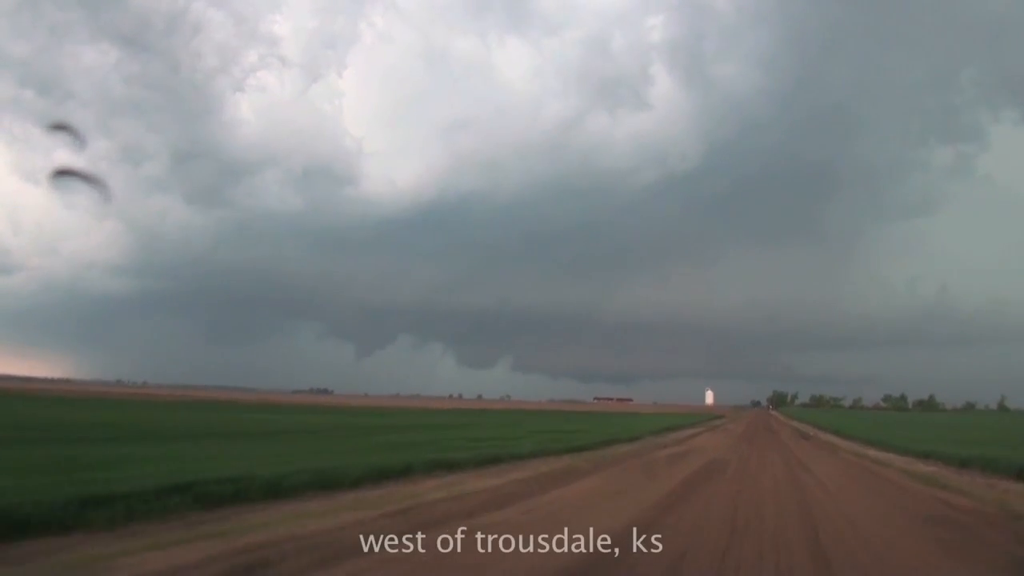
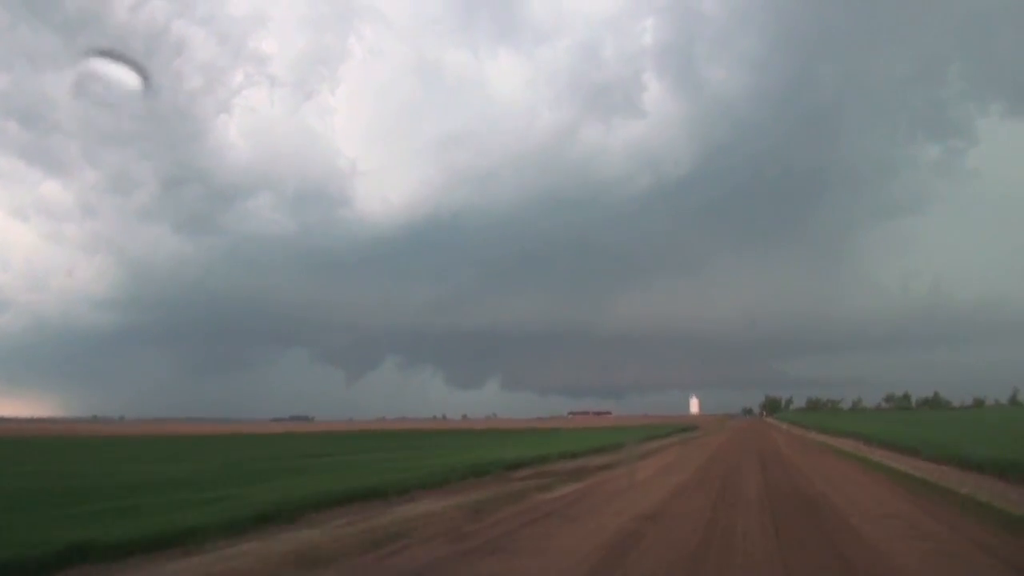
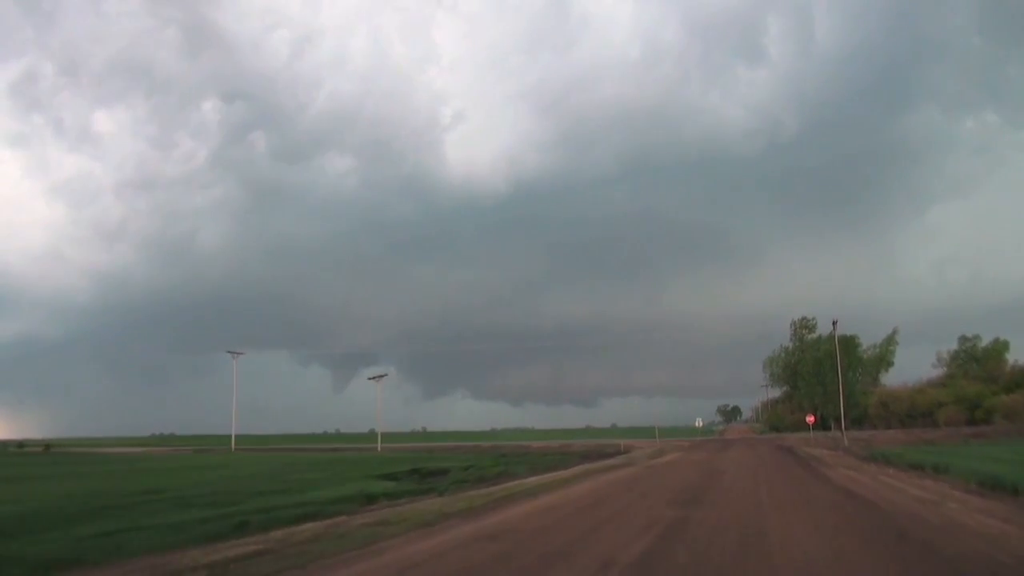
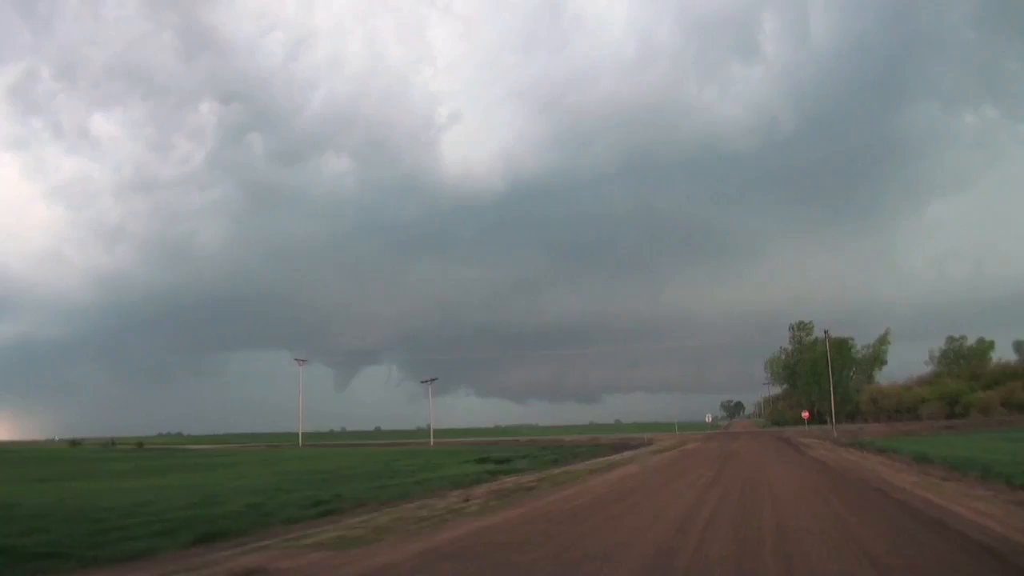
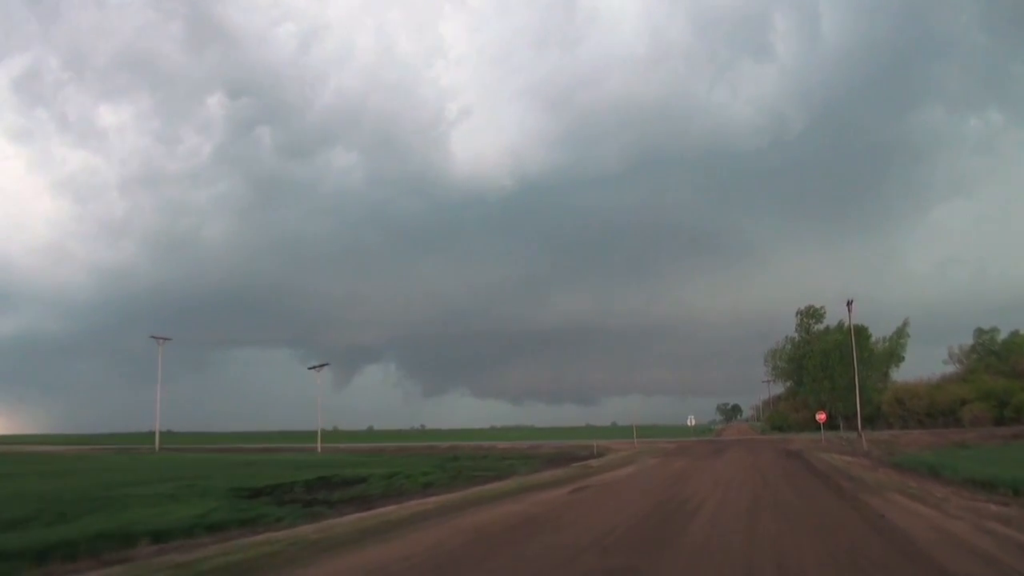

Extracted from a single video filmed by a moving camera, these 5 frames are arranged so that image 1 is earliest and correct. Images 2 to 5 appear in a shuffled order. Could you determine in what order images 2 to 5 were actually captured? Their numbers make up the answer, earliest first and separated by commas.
2, 4, 3, 5
